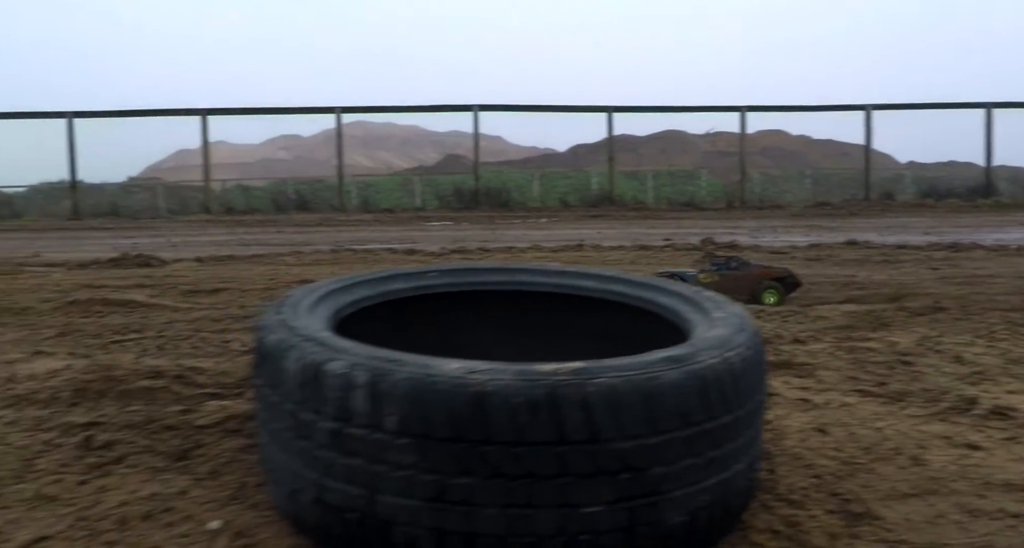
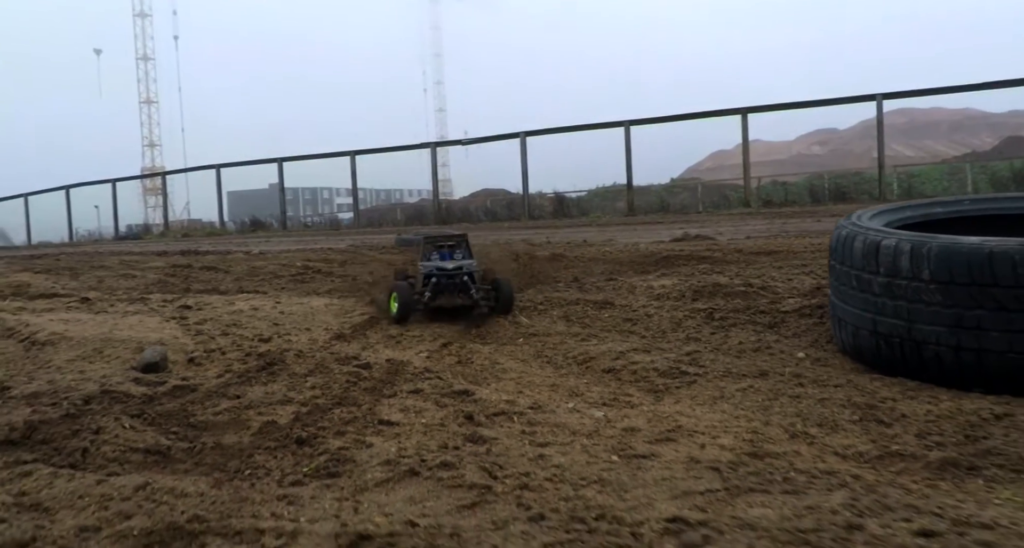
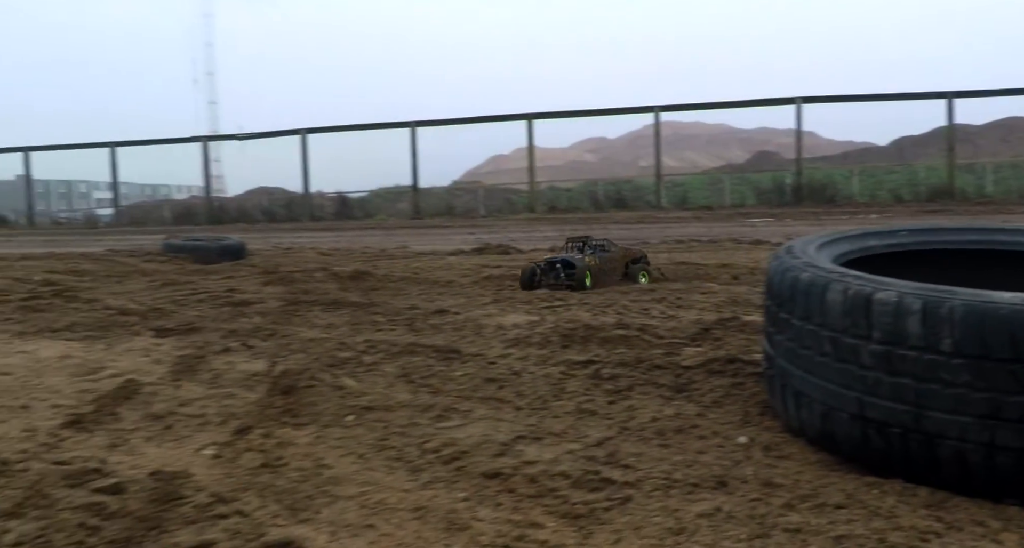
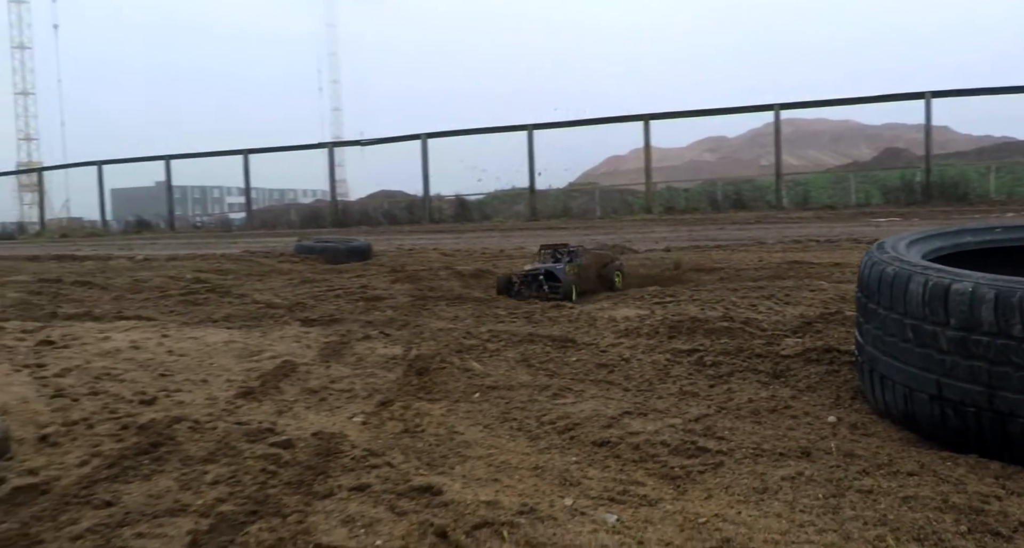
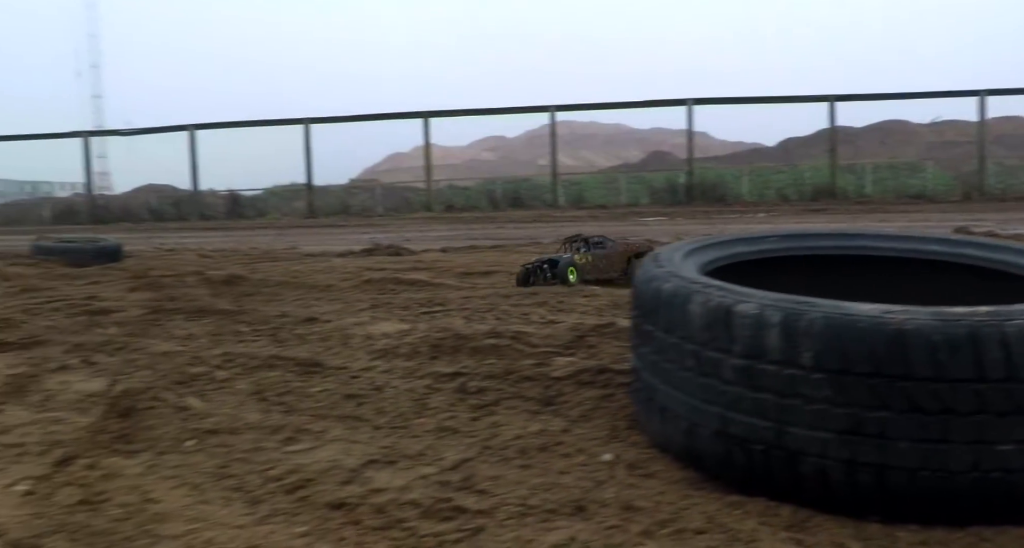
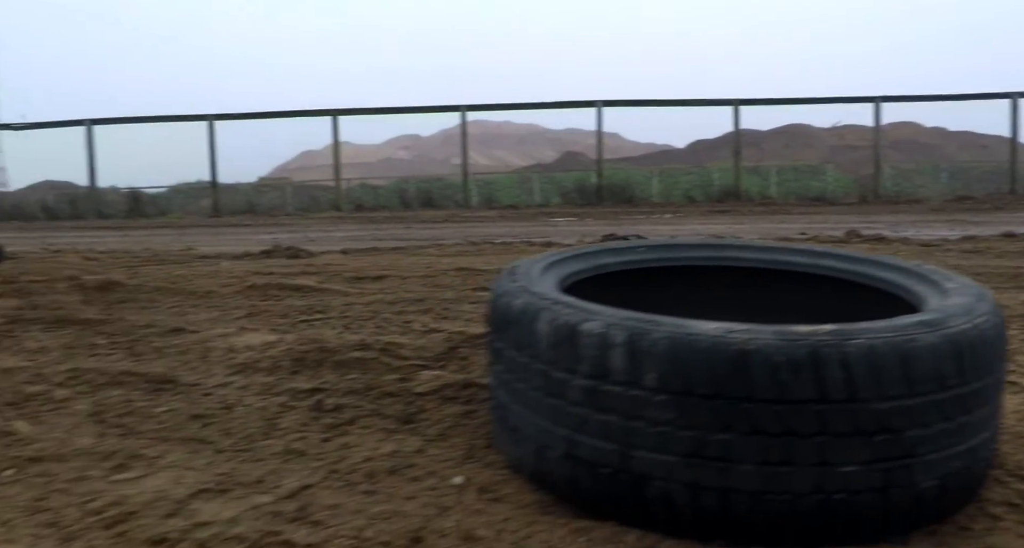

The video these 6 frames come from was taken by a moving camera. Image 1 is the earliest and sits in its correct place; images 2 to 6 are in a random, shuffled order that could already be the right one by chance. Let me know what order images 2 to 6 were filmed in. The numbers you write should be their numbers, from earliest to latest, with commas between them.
6, 5, 3, 4, 2
